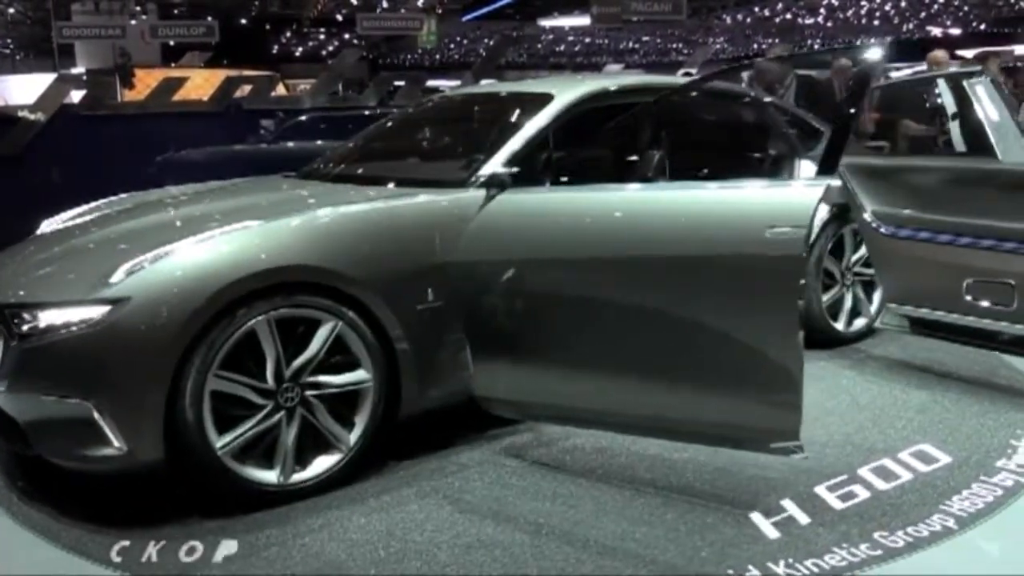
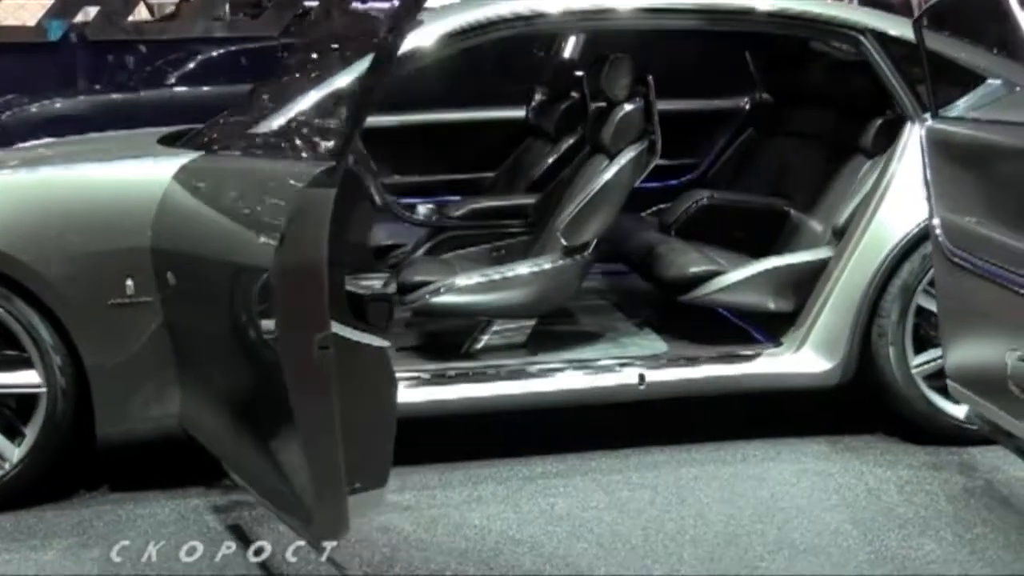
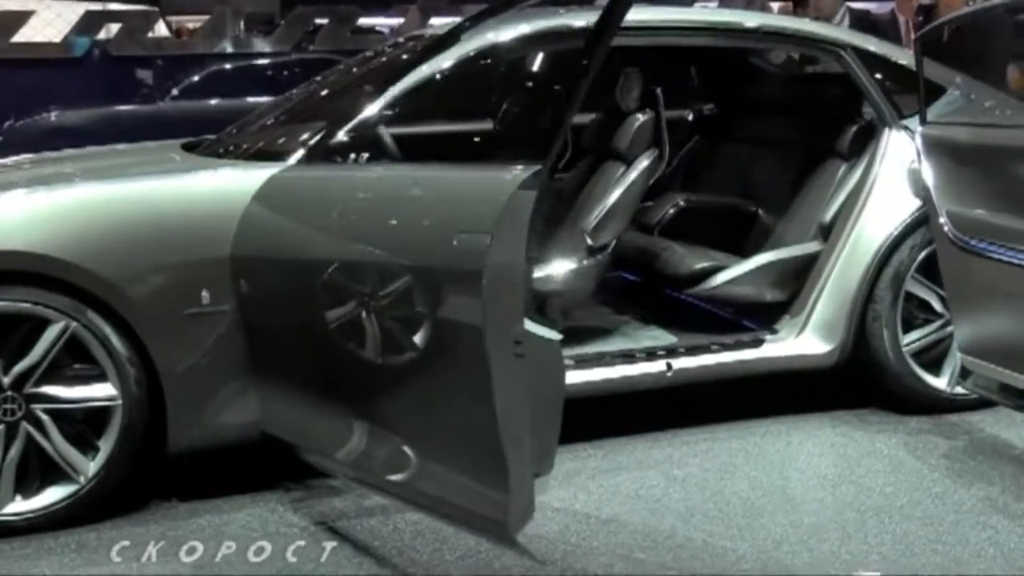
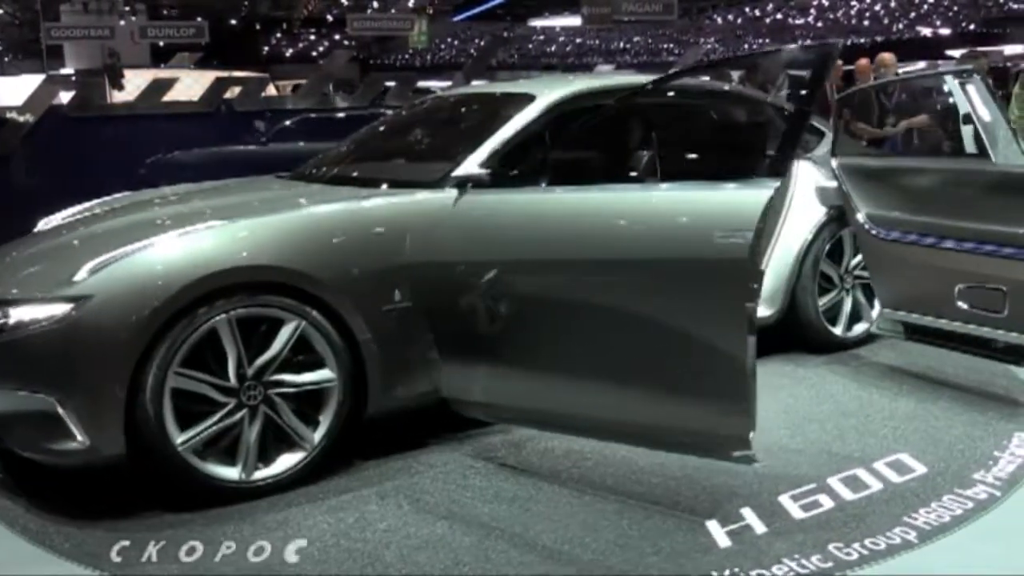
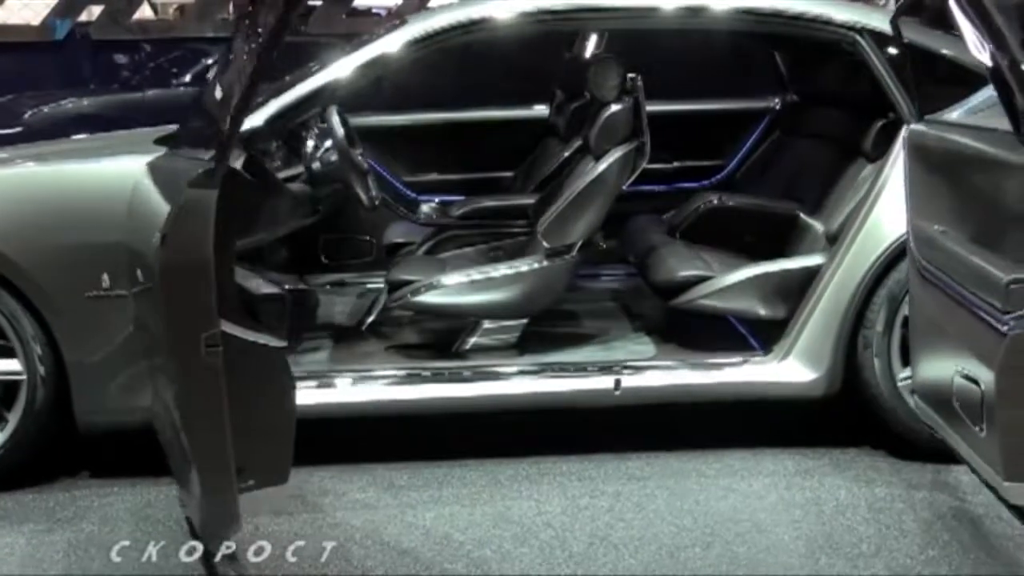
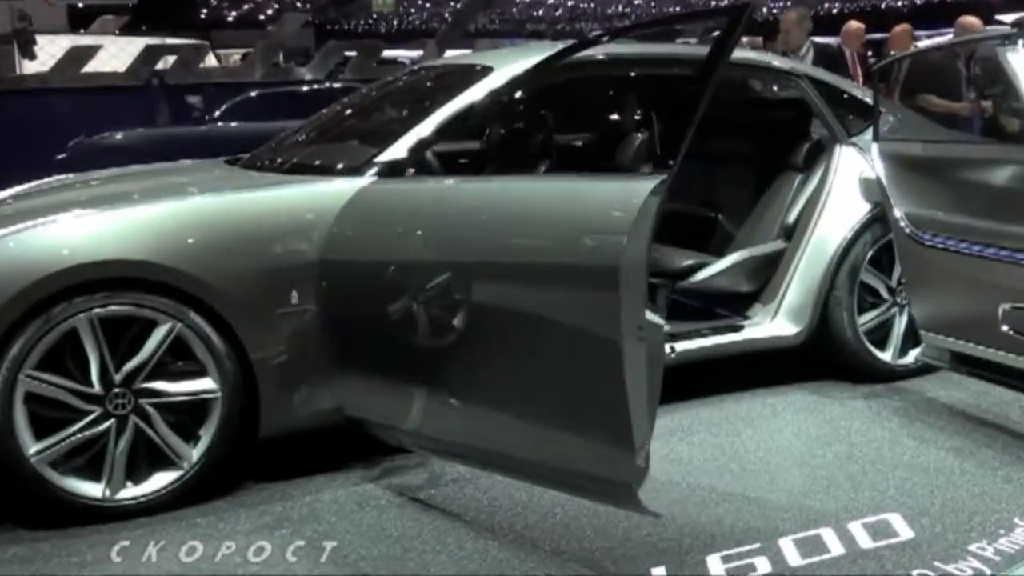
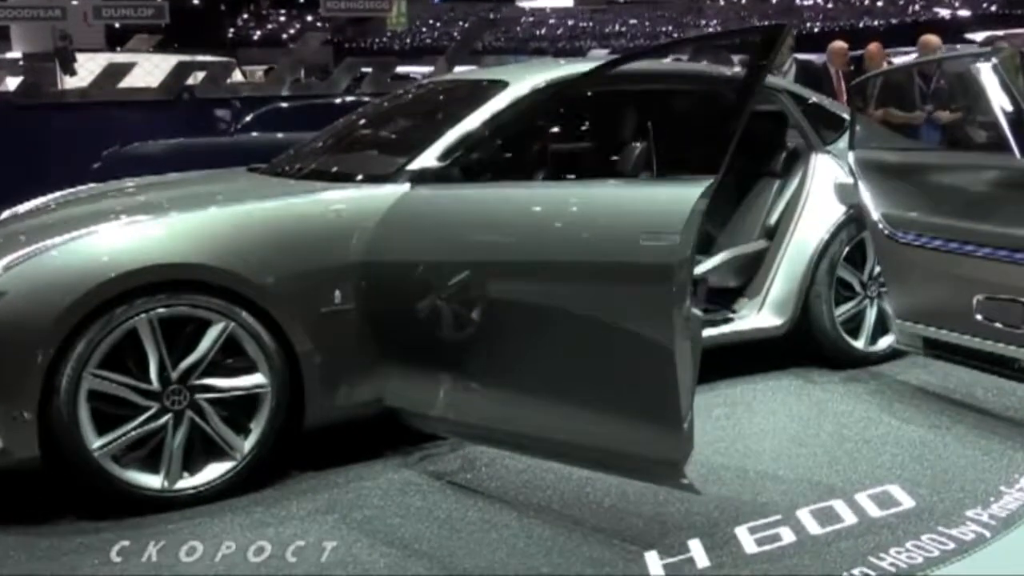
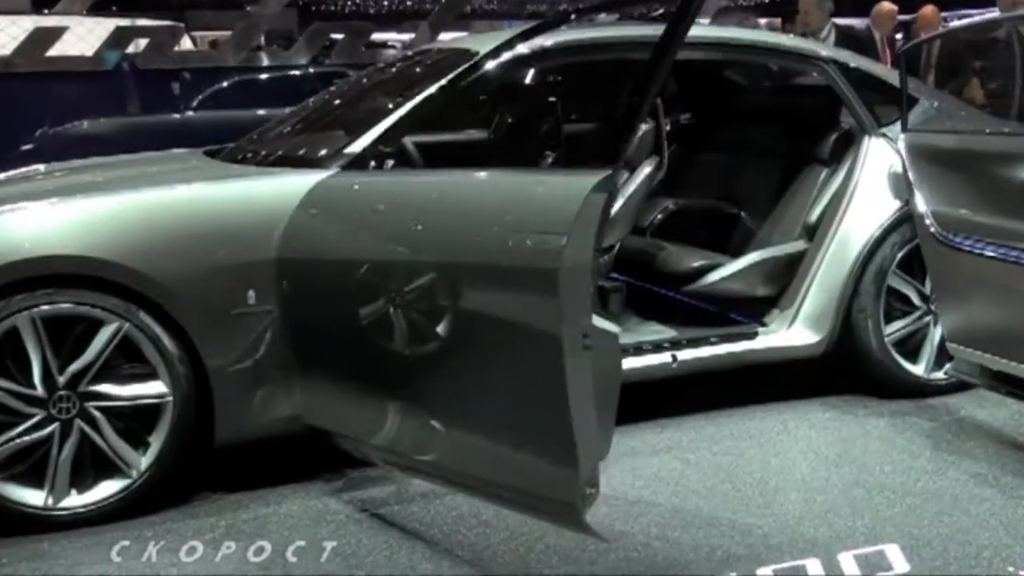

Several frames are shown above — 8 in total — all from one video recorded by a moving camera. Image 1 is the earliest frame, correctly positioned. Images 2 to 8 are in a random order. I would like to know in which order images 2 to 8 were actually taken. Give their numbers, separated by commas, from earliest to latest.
4, 7, 6, 8, 3, 2, 5
